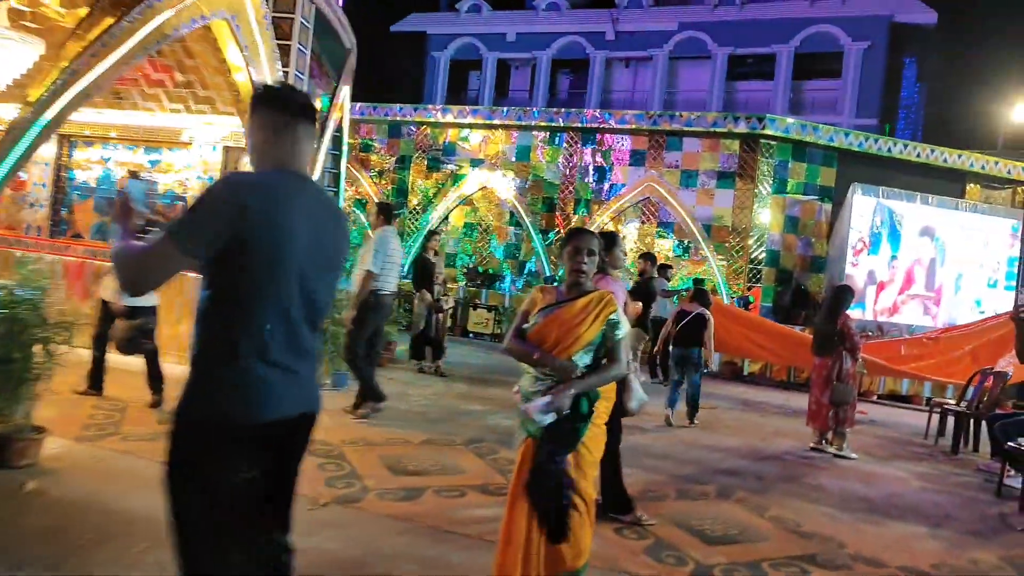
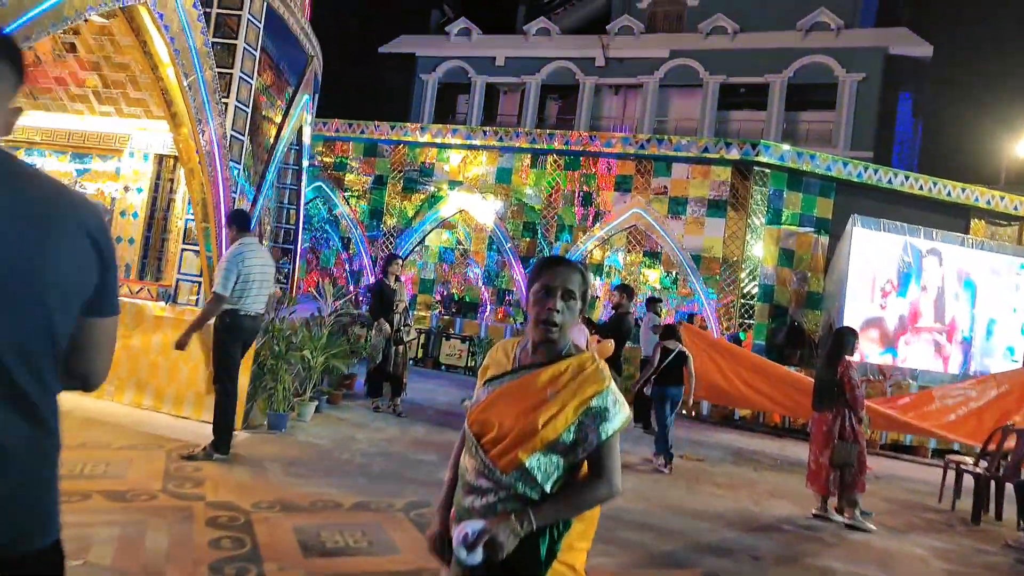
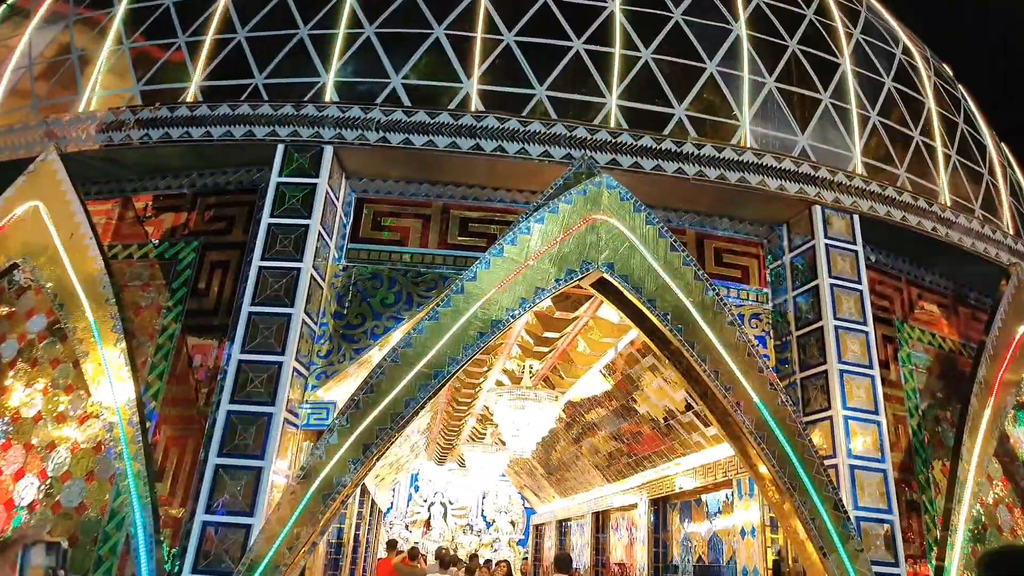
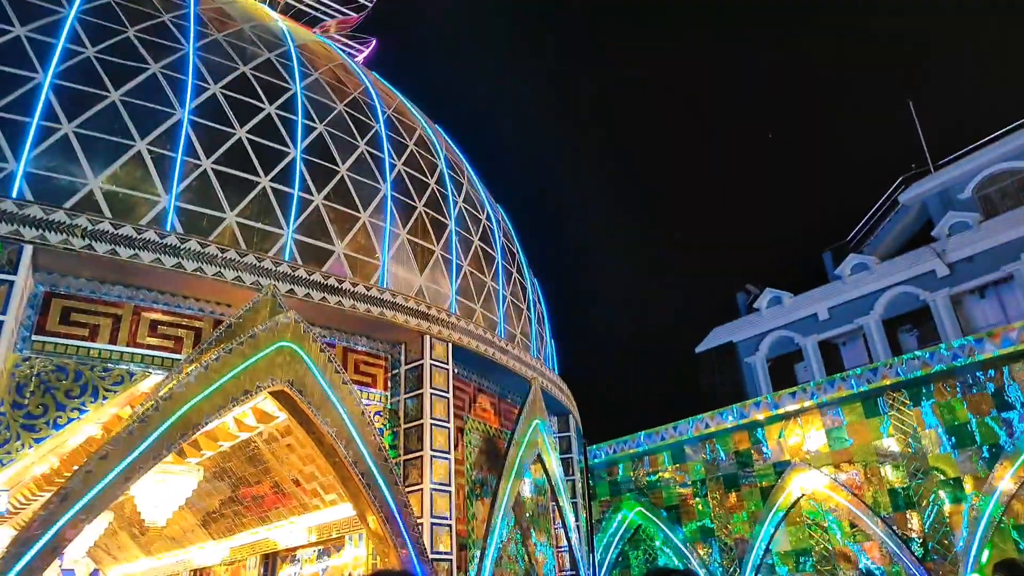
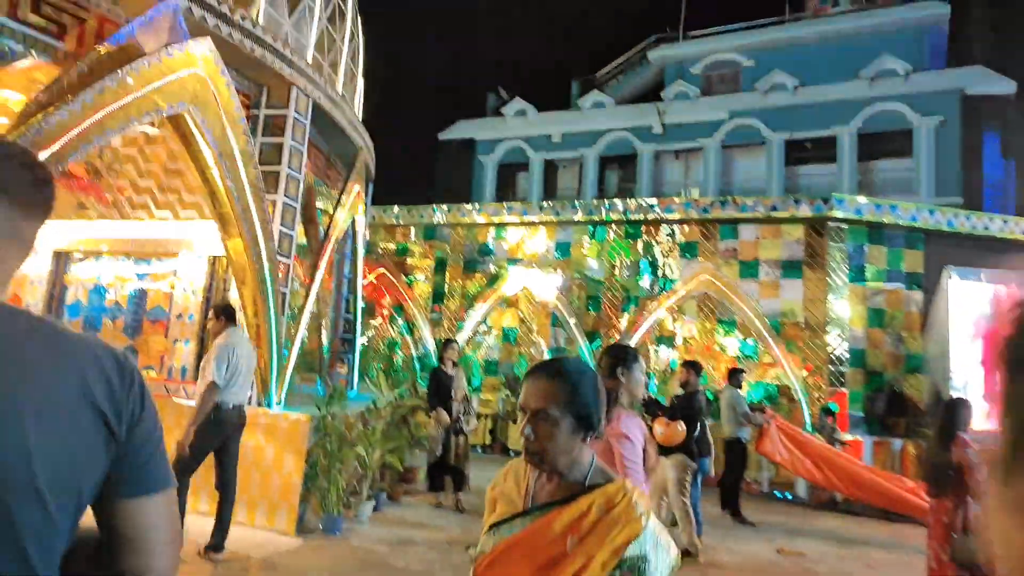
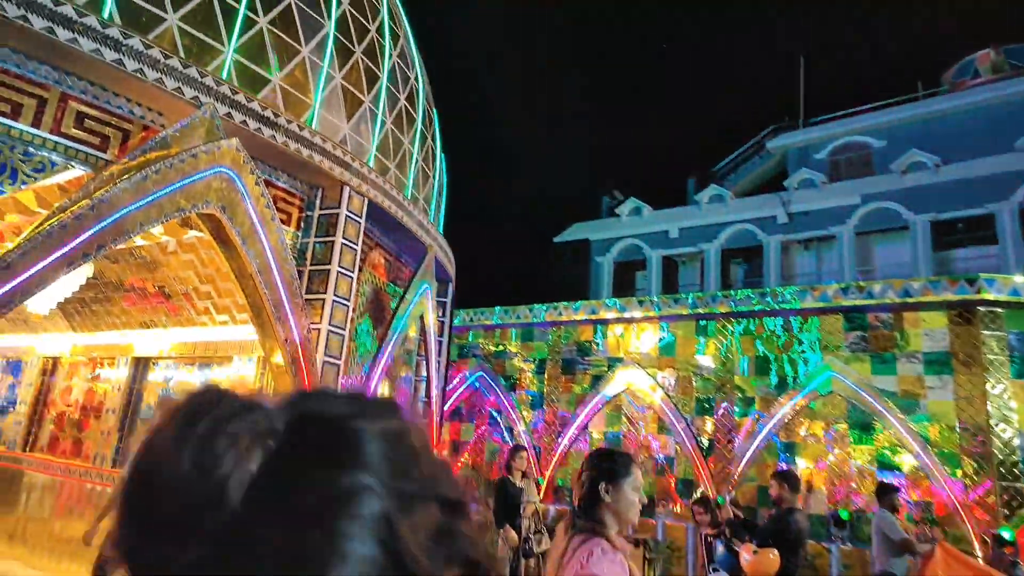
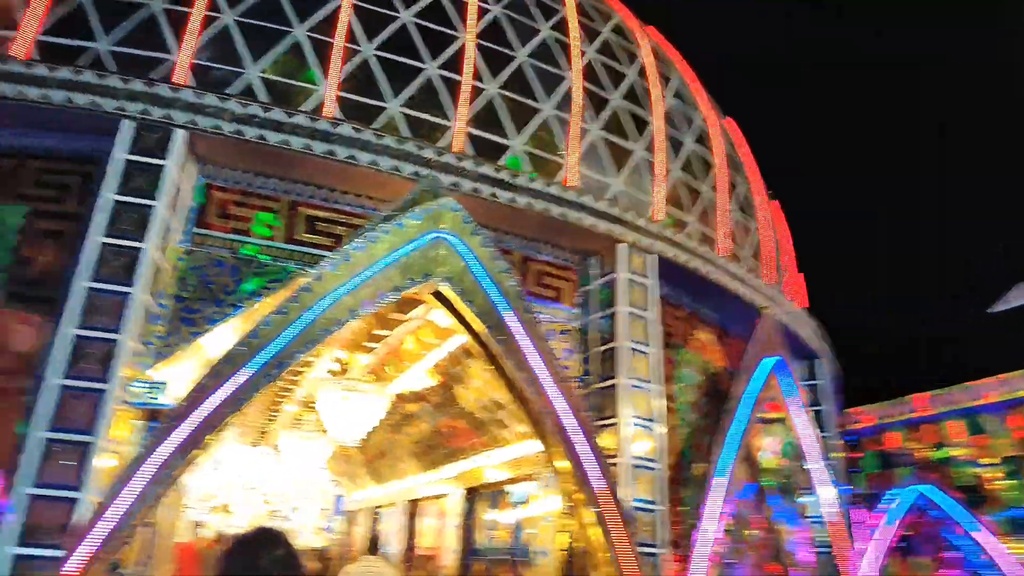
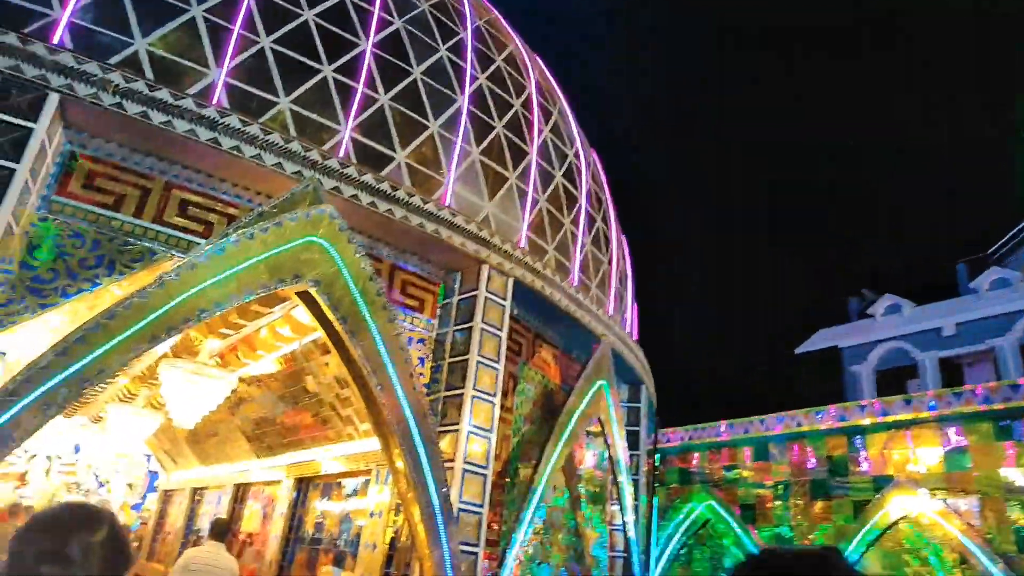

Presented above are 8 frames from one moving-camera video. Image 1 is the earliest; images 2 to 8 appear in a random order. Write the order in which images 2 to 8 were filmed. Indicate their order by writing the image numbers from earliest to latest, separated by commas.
2, 5, 6, 4, 8, 7, 3
